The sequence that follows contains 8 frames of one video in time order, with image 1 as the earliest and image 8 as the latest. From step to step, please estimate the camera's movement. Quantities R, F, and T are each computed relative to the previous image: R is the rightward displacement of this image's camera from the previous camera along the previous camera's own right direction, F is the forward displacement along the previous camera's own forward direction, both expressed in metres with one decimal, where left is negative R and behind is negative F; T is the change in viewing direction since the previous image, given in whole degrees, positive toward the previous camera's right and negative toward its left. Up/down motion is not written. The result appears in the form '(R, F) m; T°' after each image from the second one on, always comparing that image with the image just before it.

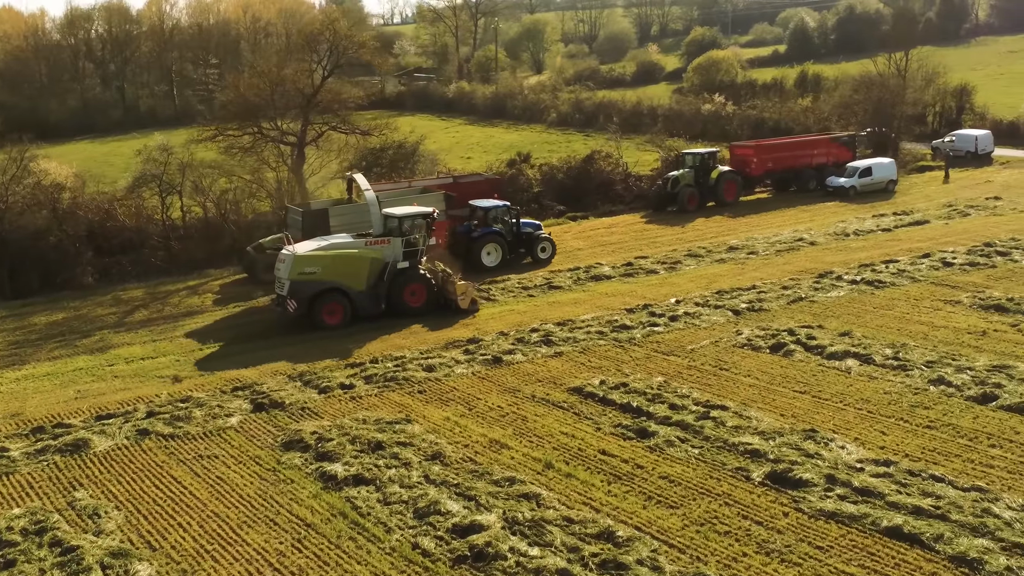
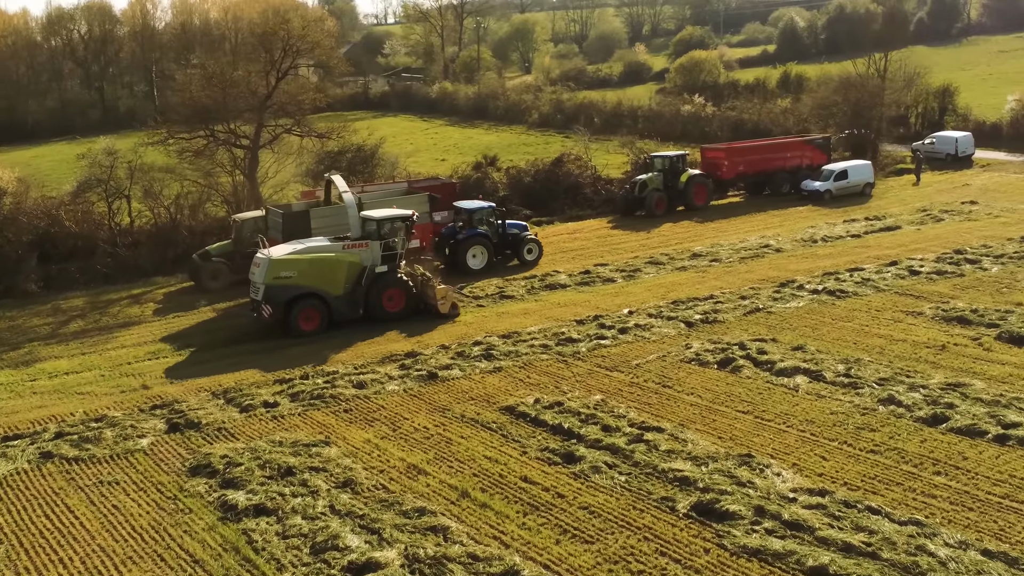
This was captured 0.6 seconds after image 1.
(+0.7, +0.6) m; 0°
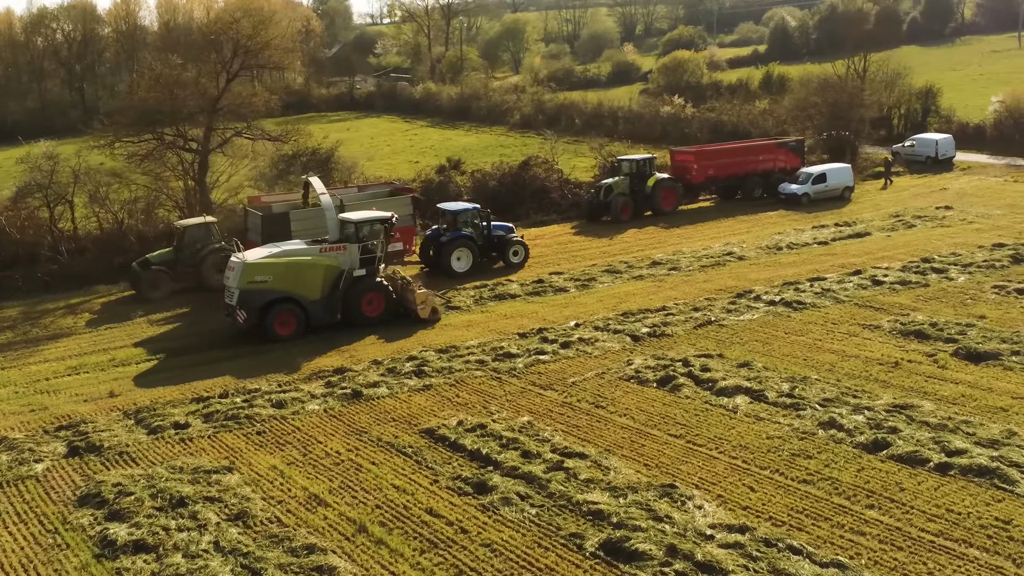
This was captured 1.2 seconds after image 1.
(+0.7, +0.6) m; 0°
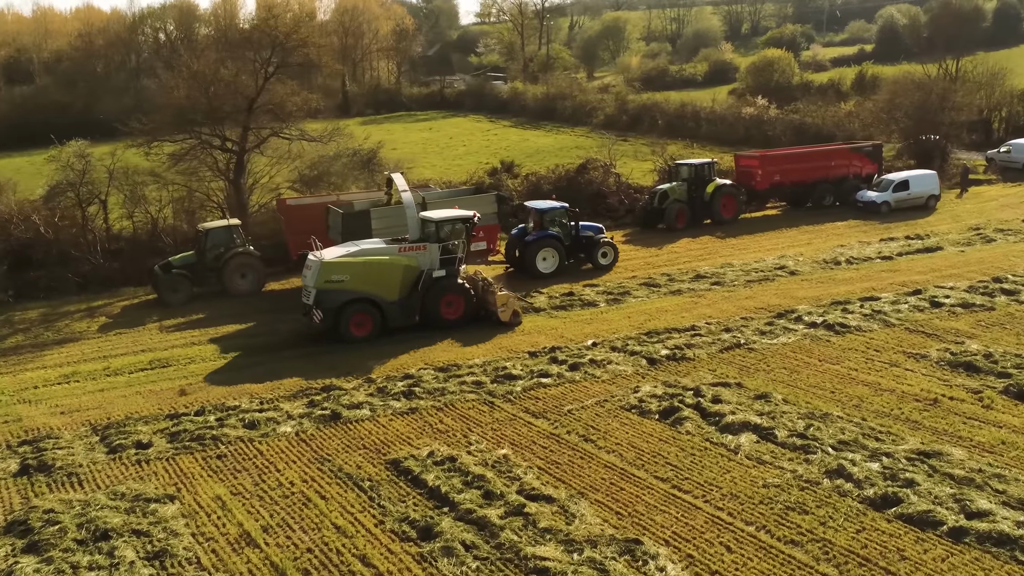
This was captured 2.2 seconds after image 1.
(+1.1, +1.0) m; -6°
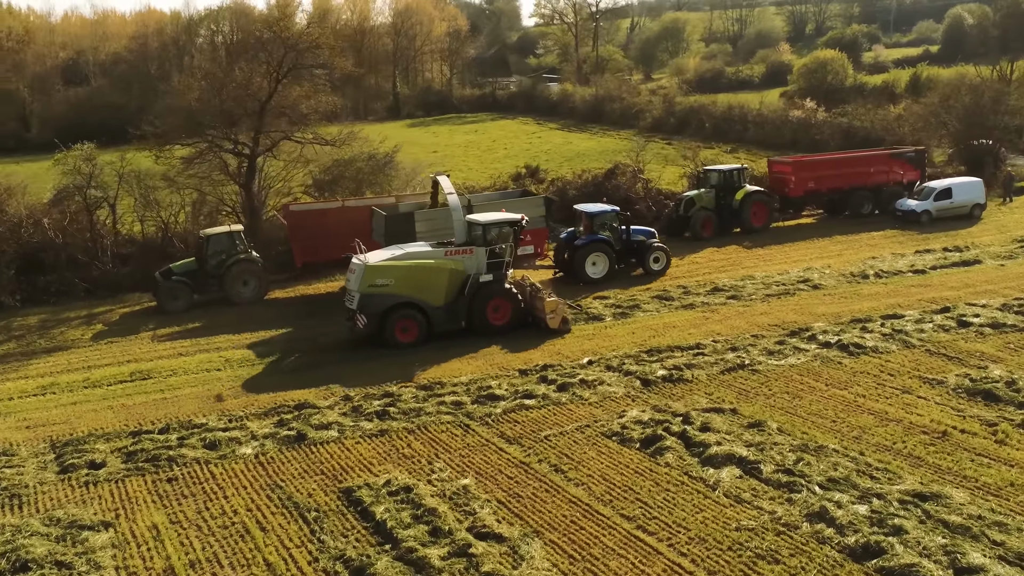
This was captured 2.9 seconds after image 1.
(+0.8, +0.7) m; -3°
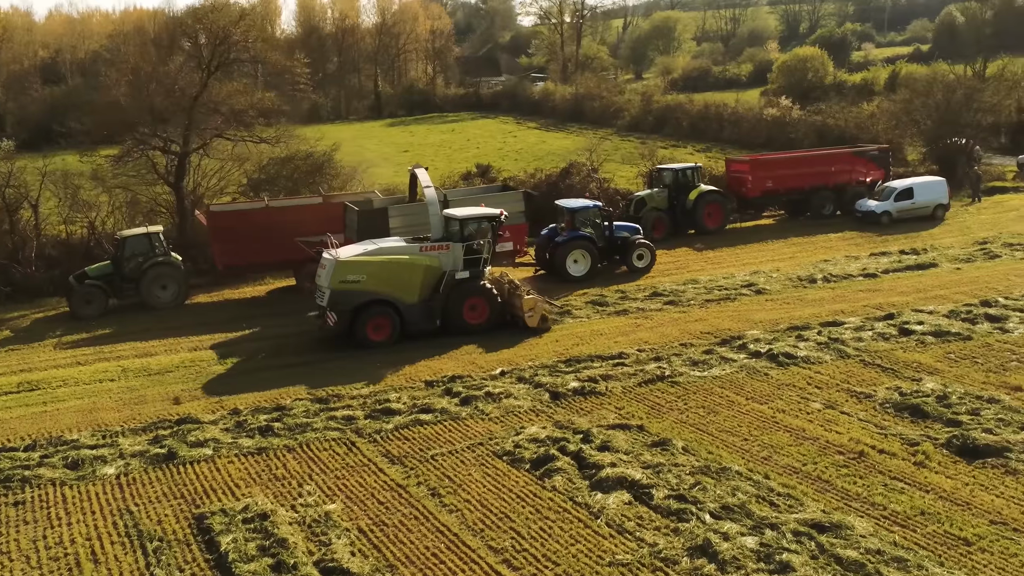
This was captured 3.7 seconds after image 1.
(+1.0, +0.8) m; 0°
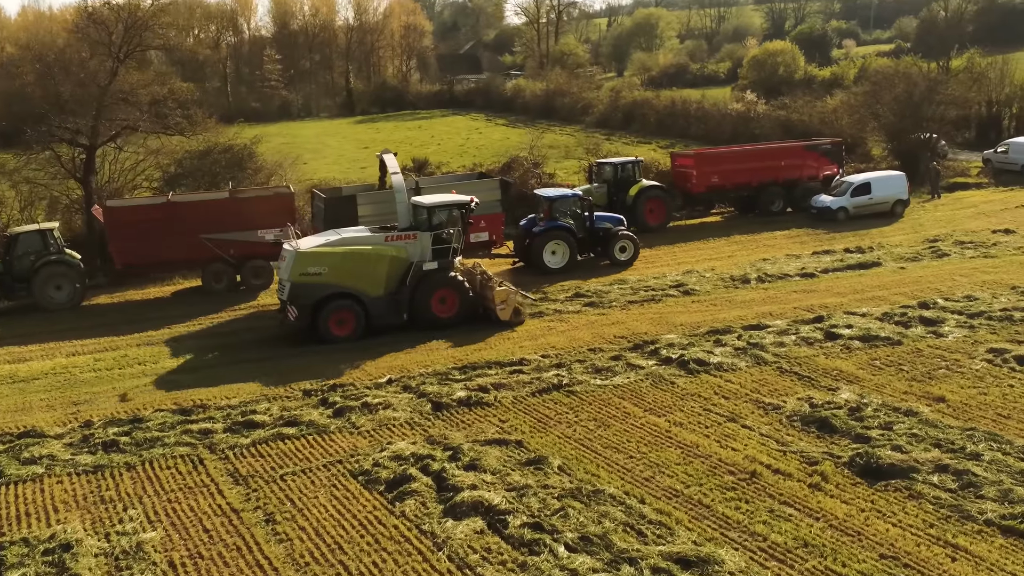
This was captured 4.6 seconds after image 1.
(+1.0, +0.9) m; 0°
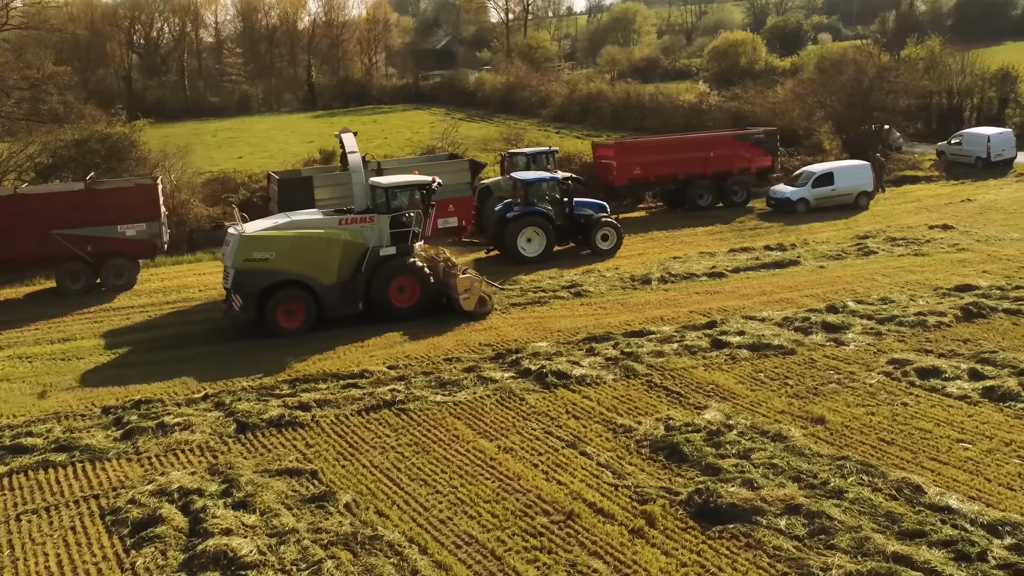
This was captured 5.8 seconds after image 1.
(+1.3, +1.3) m; 0°
